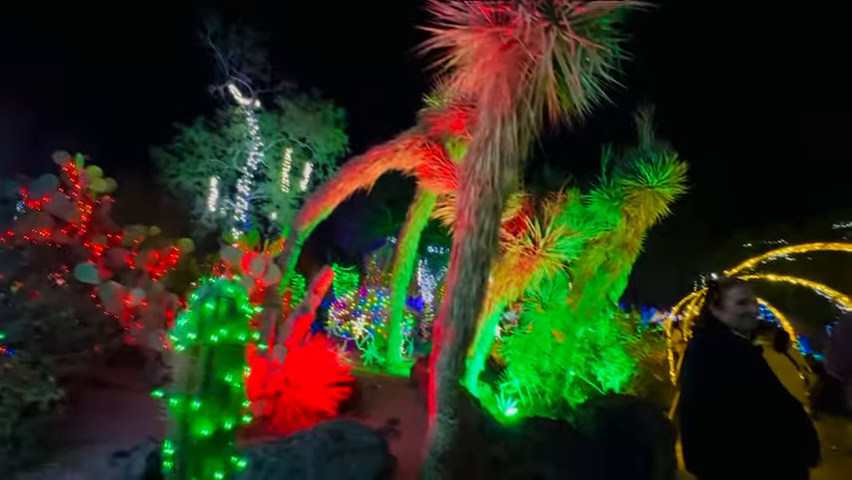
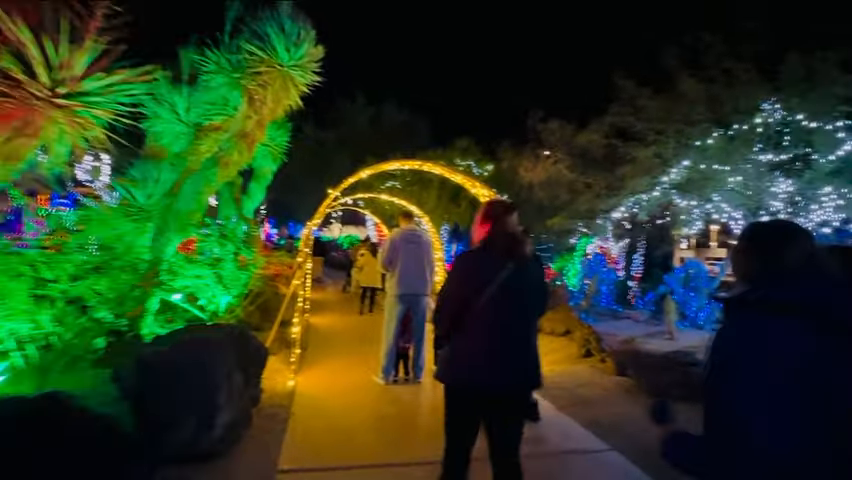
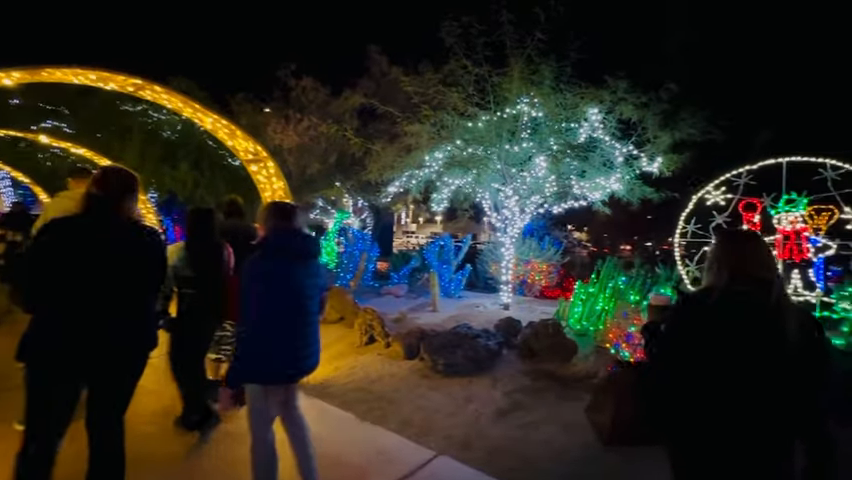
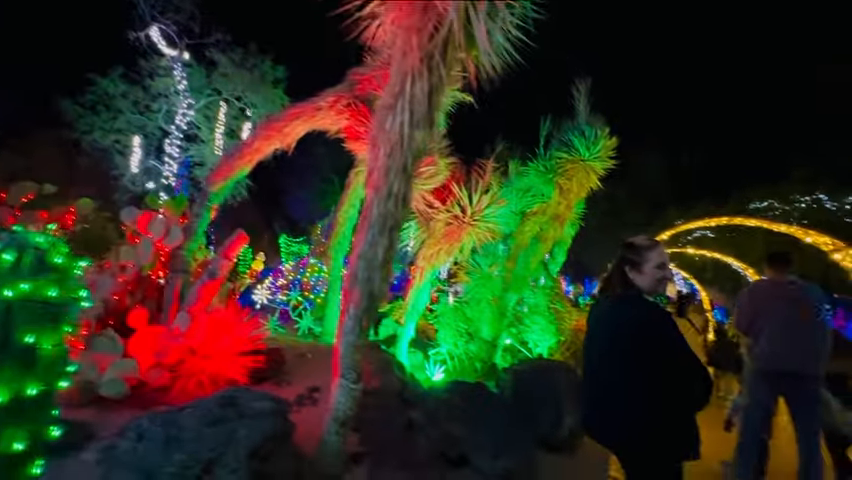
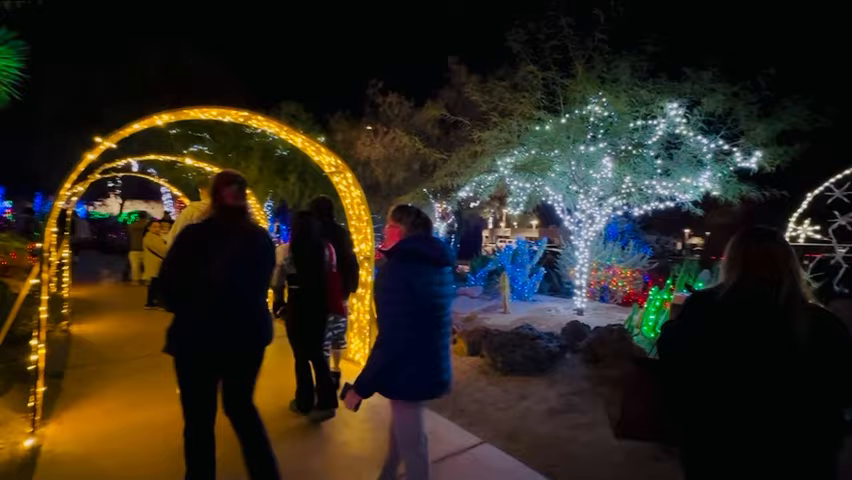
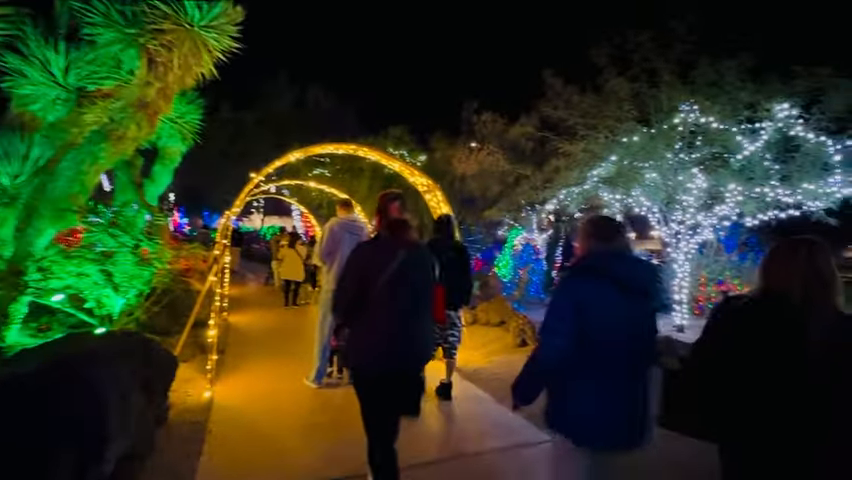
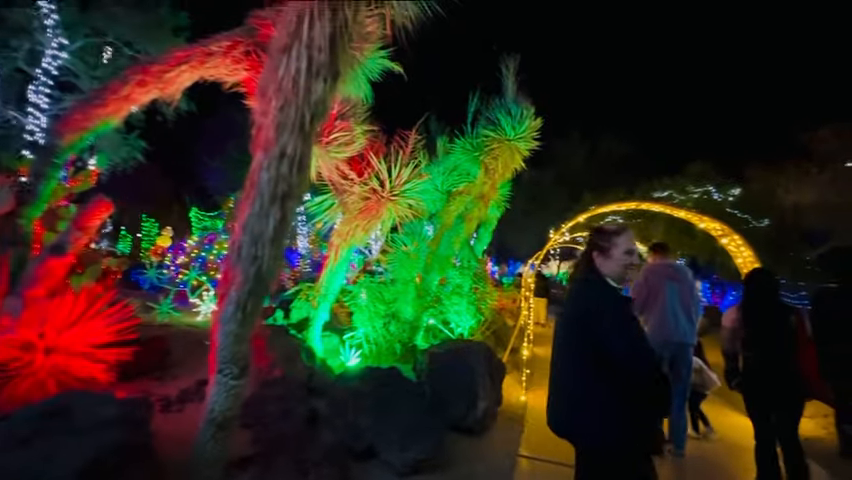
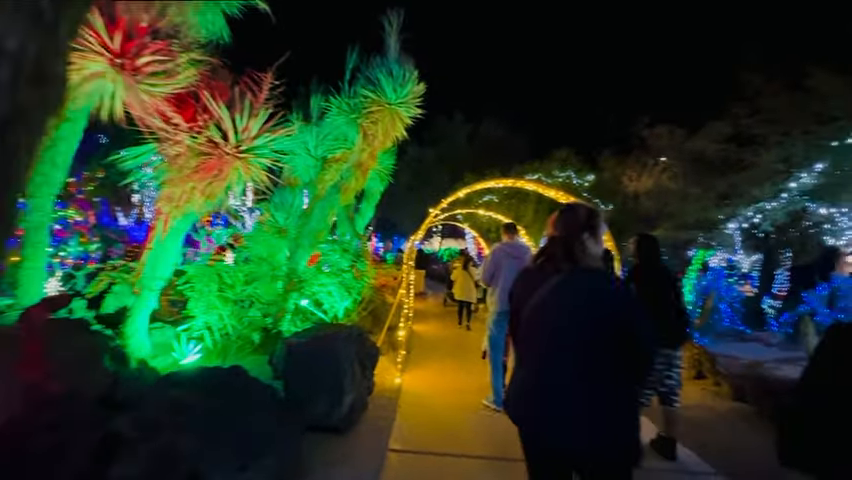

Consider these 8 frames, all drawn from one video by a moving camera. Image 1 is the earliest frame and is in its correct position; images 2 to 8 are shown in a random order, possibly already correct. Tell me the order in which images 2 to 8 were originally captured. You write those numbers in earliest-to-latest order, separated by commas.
4, 7, 8, 2, 6, 5, 3
